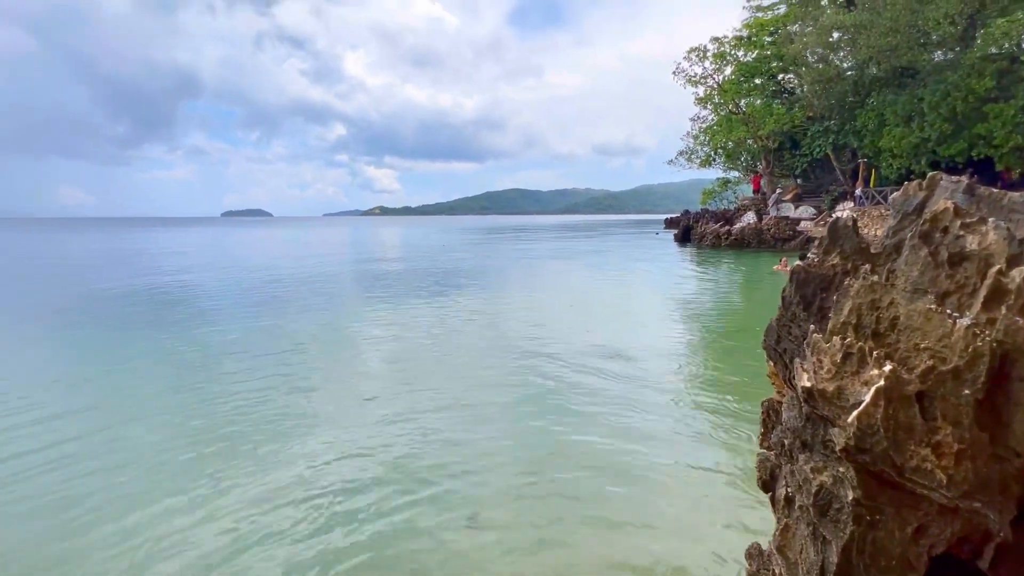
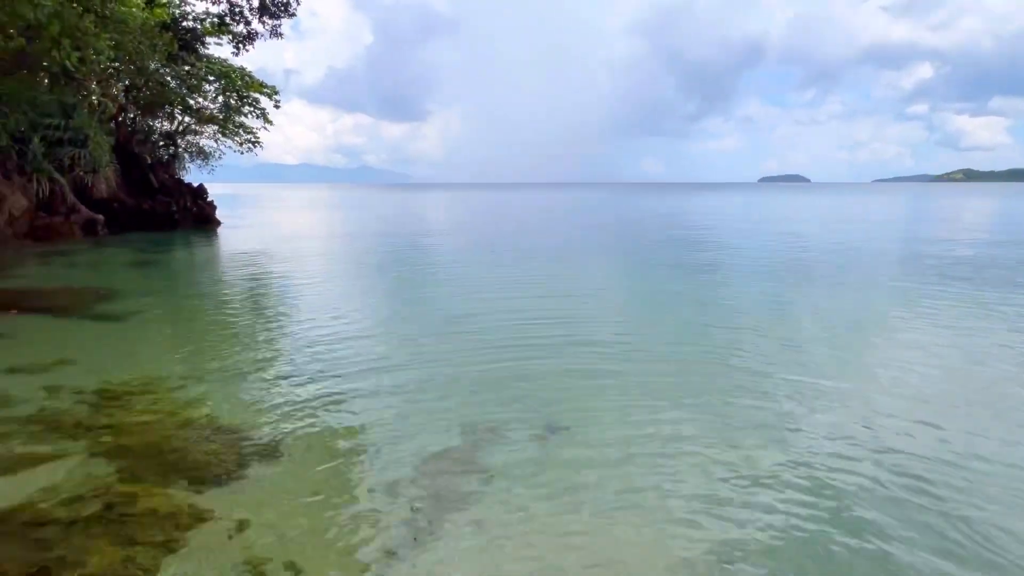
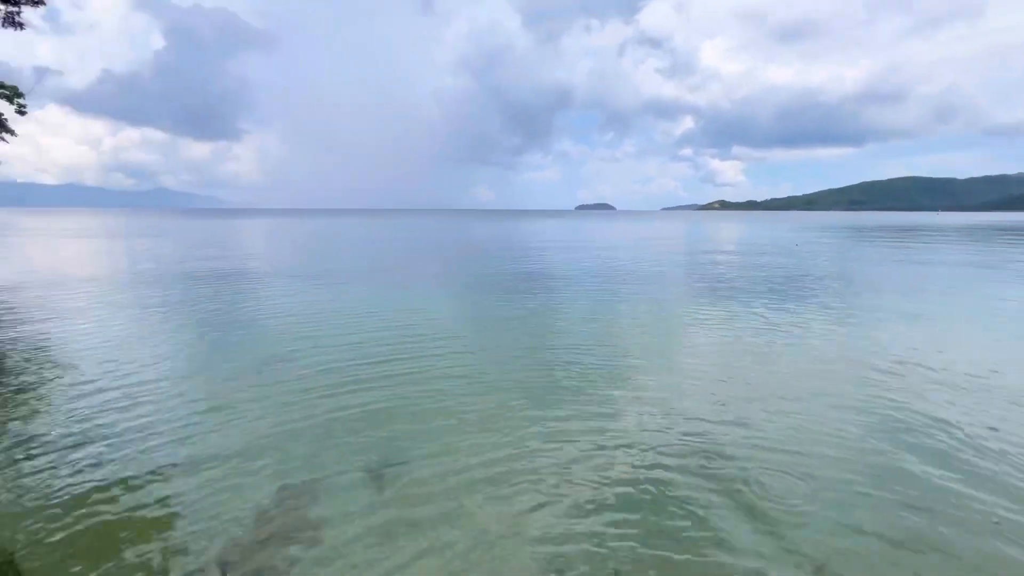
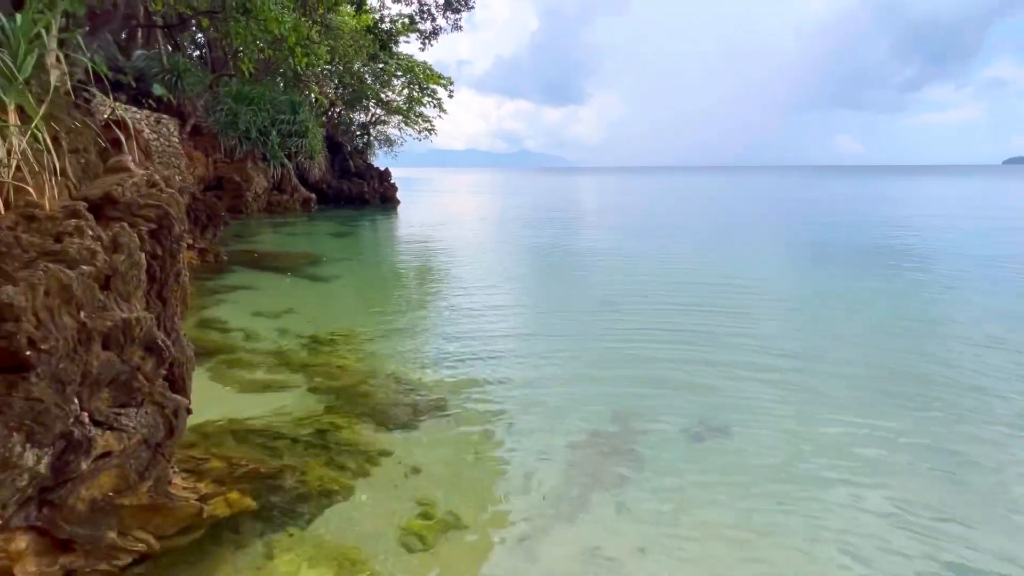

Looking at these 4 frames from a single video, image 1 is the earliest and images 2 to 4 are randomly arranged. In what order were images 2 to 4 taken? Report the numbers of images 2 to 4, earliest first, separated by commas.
3, 2, 4
